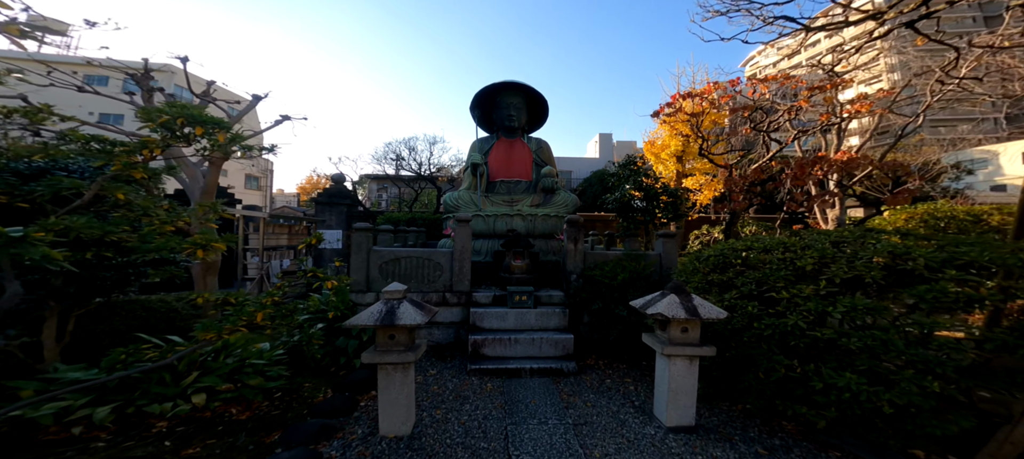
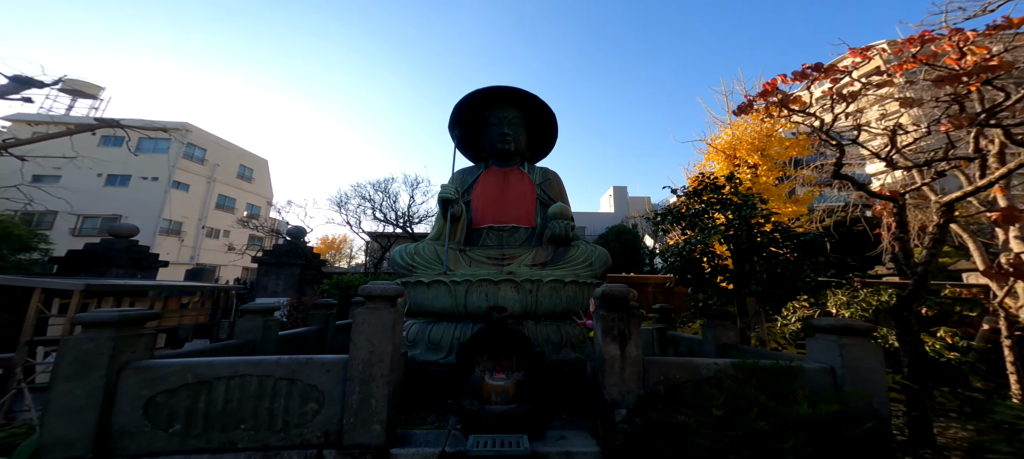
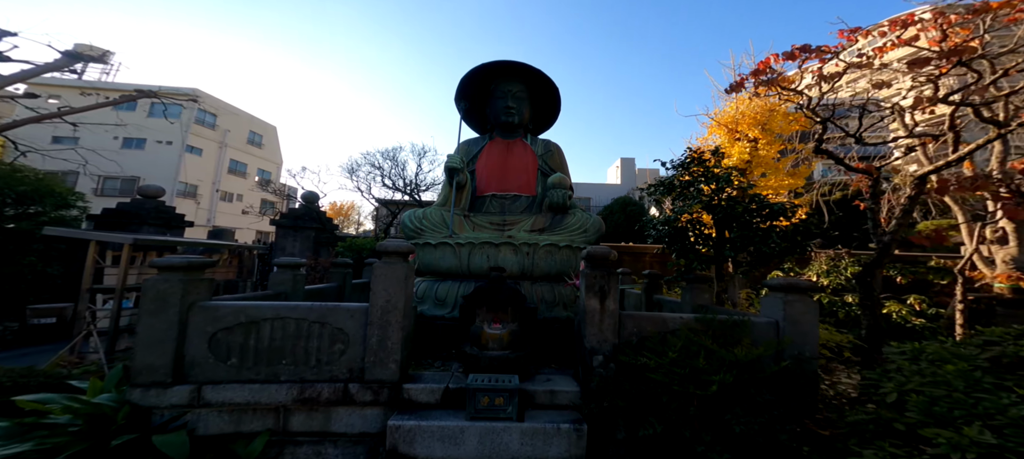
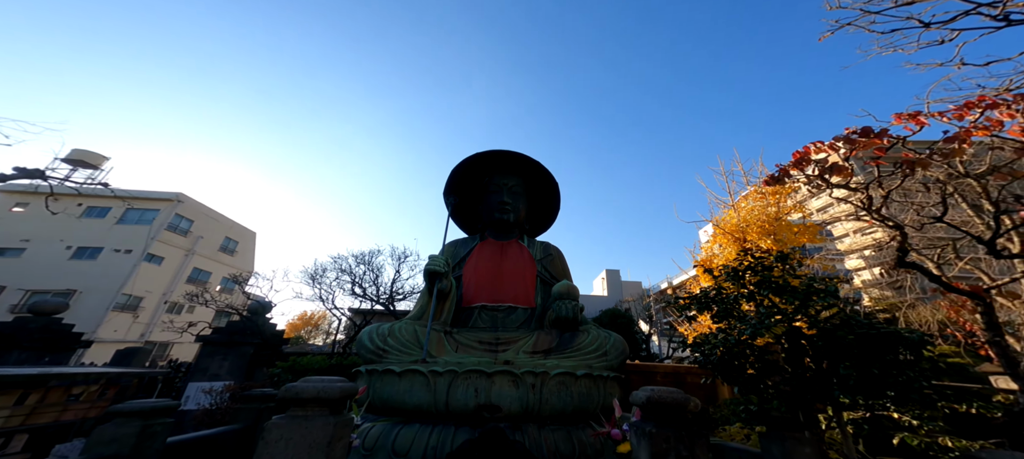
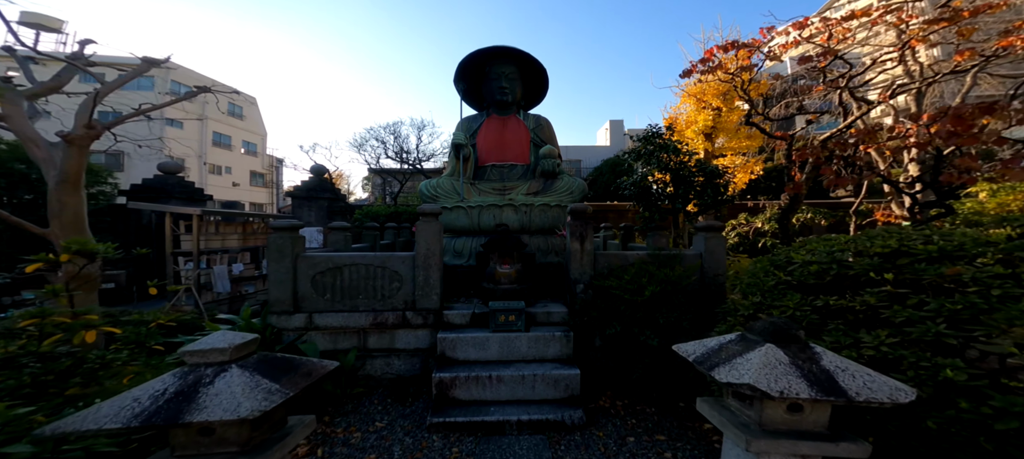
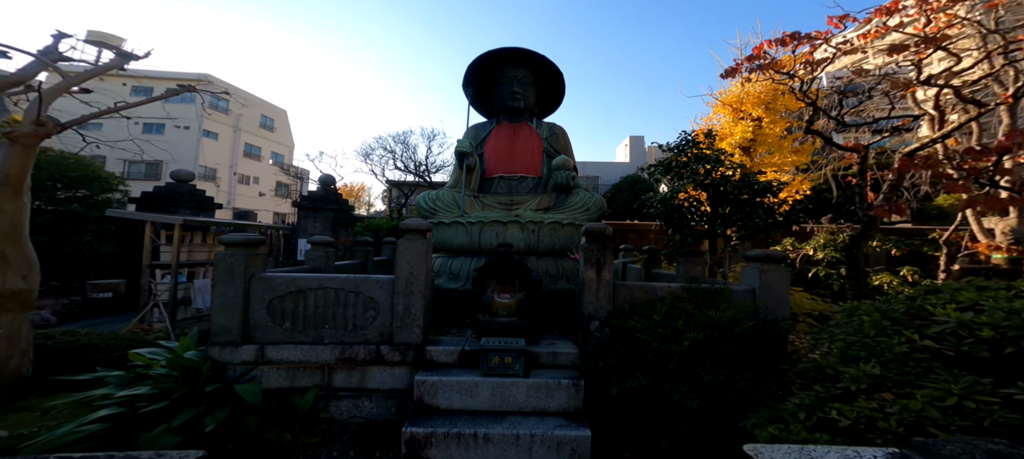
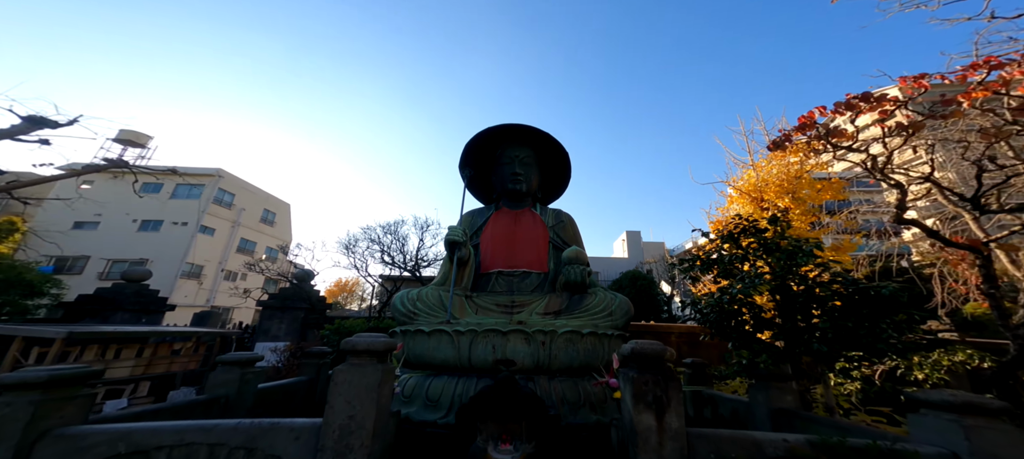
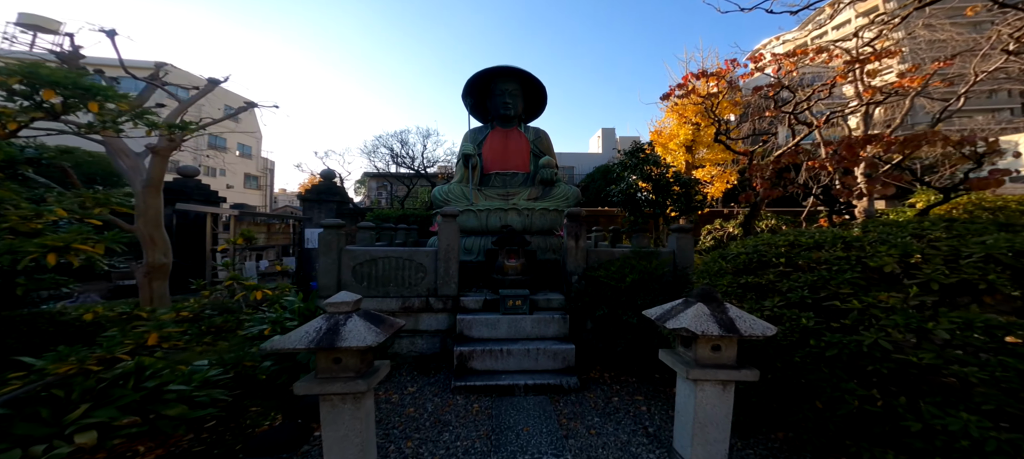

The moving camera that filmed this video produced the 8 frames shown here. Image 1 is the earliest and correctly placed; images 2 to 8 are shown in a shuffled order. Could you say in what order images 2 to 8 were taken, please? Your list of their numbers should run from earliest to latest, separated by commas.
8, 5, 6, 3, 2, 7, 4
